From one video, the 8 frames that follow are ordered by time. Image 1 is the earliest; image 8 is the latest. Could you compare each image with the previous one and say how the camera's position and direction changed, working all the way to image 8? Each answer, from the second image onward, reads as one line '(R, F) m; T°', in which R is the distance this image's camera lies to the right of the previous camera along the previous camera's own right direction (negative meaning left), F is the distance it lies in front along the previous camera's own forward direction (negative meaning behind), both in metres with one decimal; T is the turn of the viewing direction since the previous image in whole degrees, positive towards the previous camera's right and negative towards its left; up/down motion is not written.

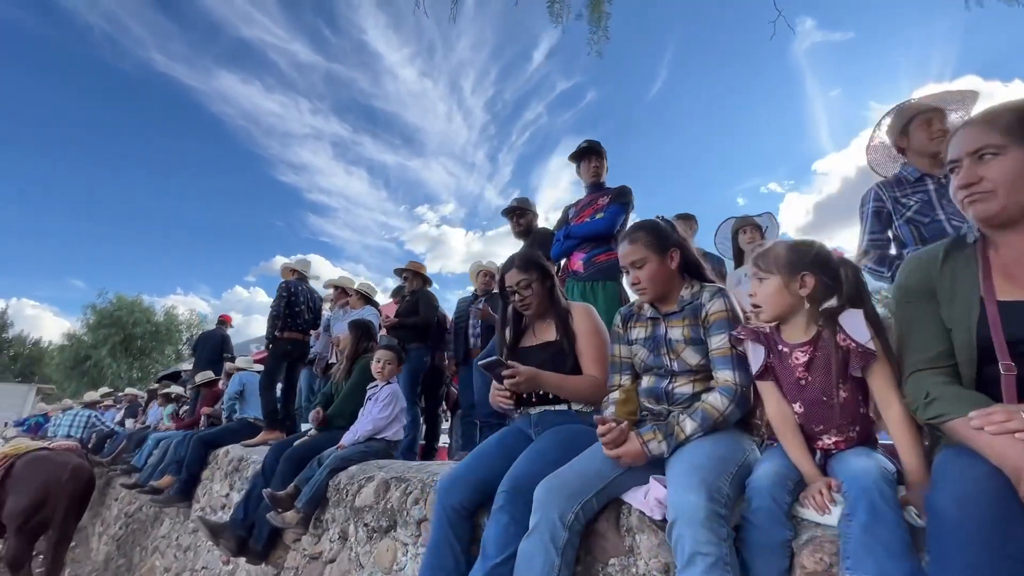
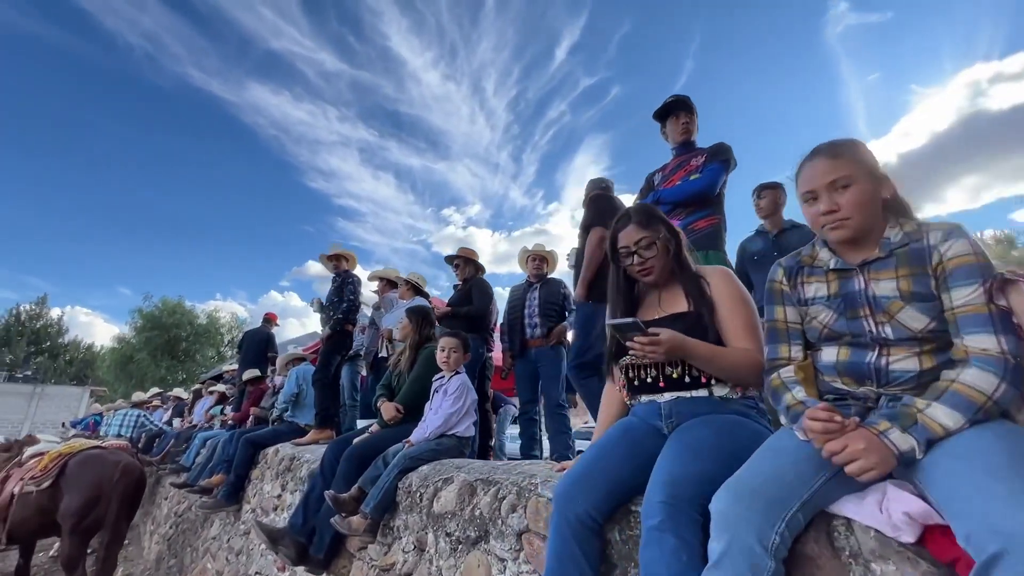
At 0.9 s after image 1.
(-0.4, +0.4) m; -3°
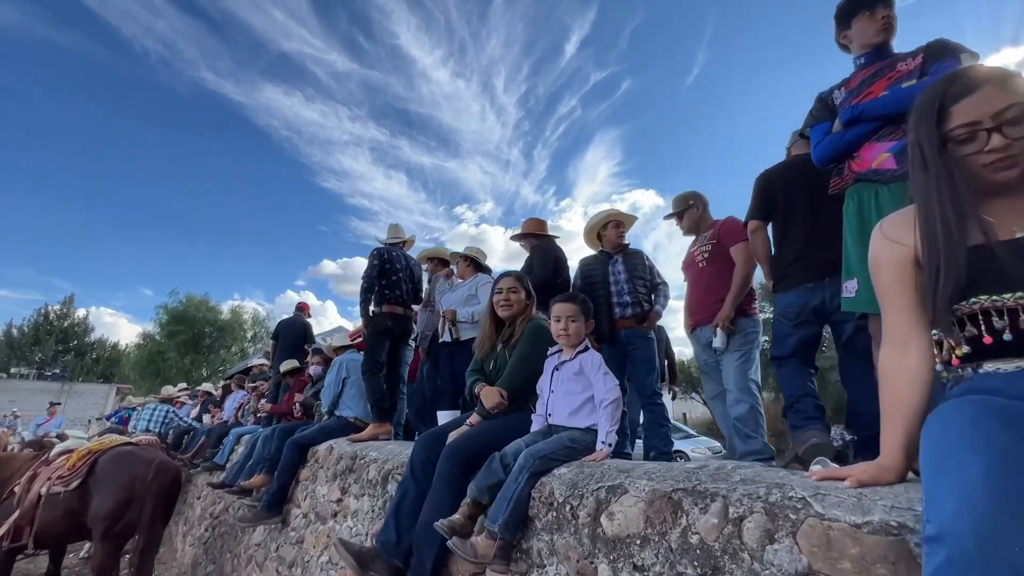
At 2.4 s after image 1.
(-0.7, +0.8) m; -2°
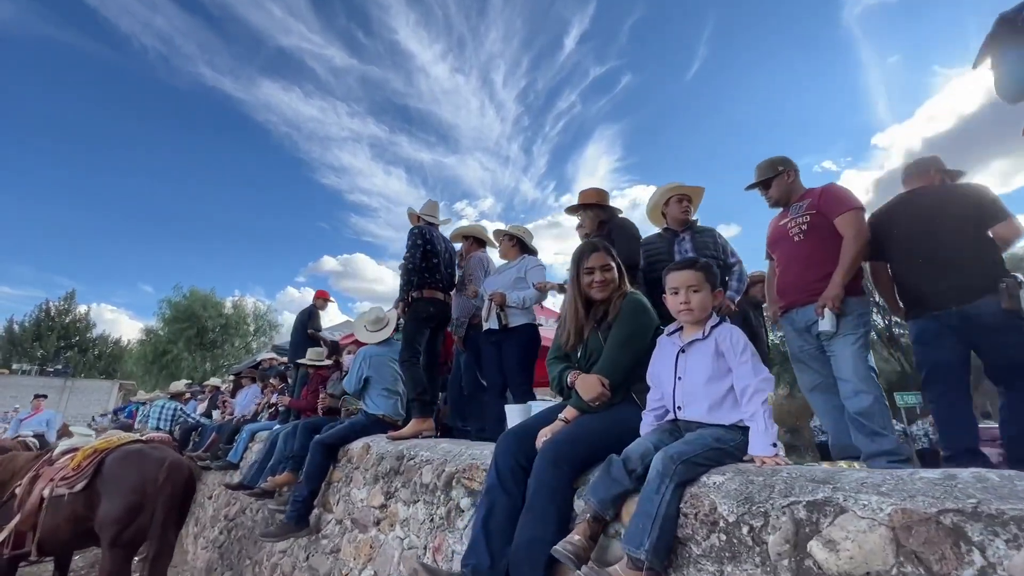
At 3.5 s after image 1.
(-0.5, +0.5) m; 0°
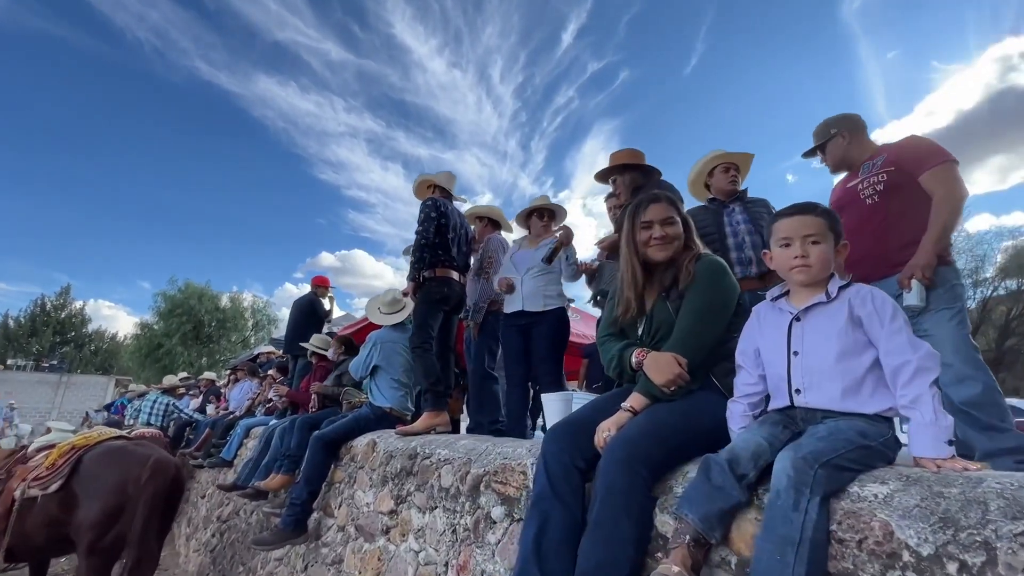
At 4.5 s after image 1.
(-0.2, +0.5) m; 0°
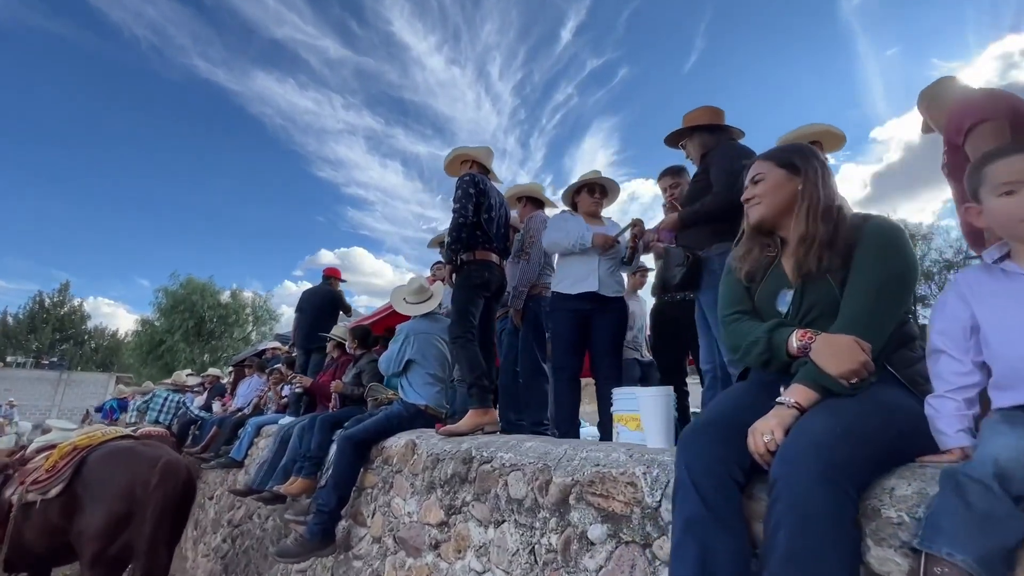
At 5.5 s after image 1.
(-0.4, +0.4) m; 0°
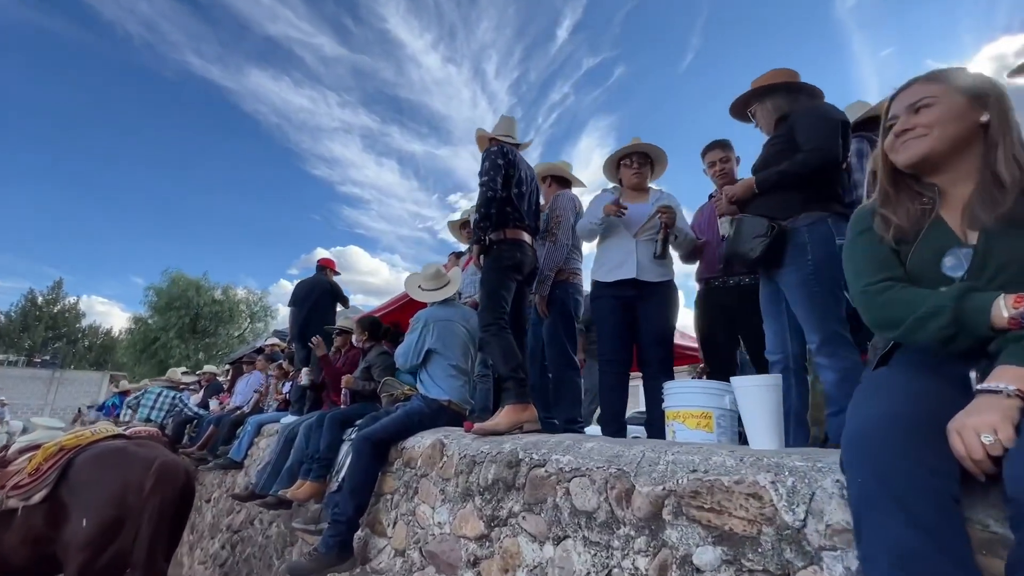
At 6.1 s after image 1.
(-0.3, +0.4) m; 0°
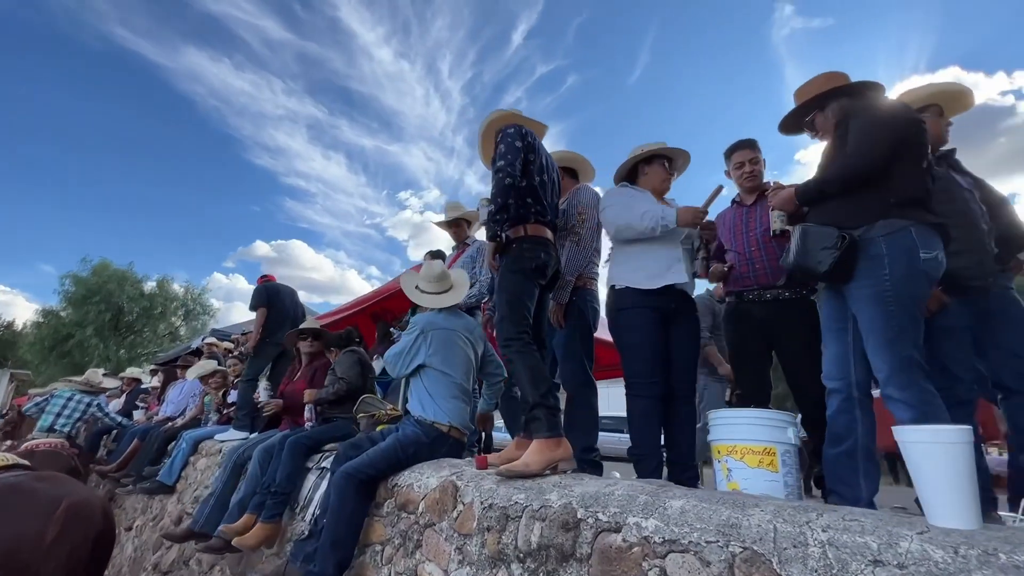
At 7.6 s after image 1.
(-0.5, +0.6) m; +6°
